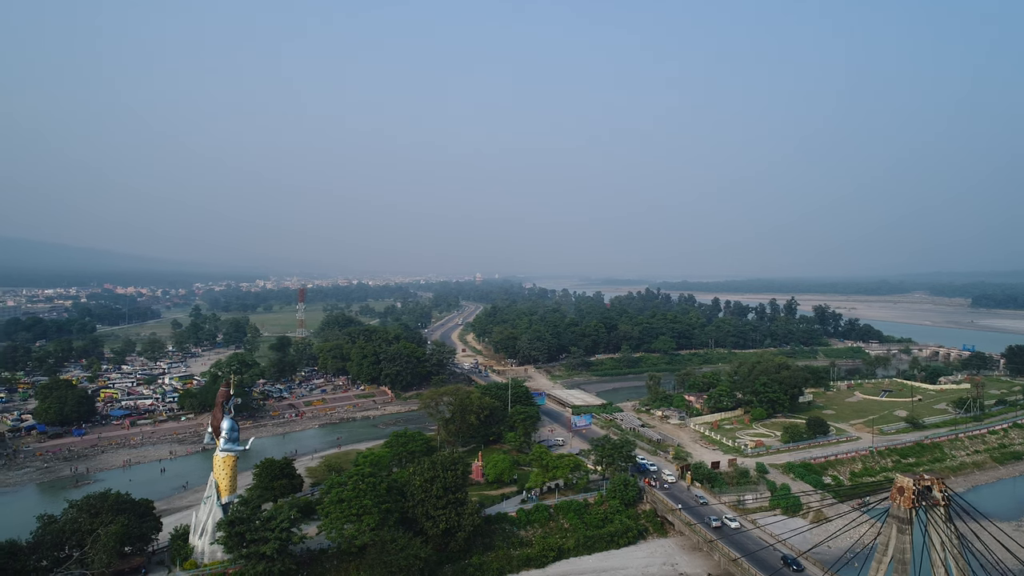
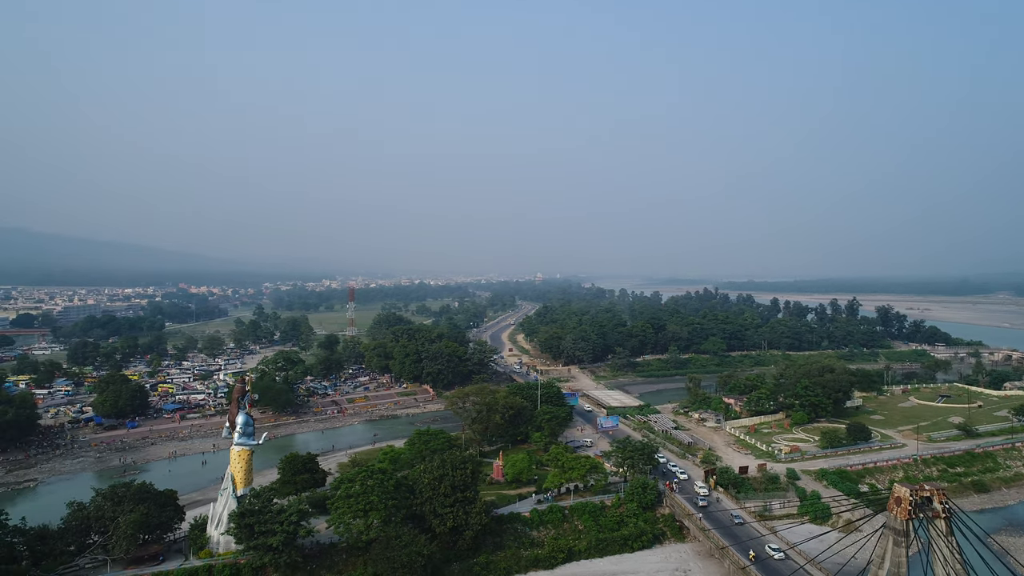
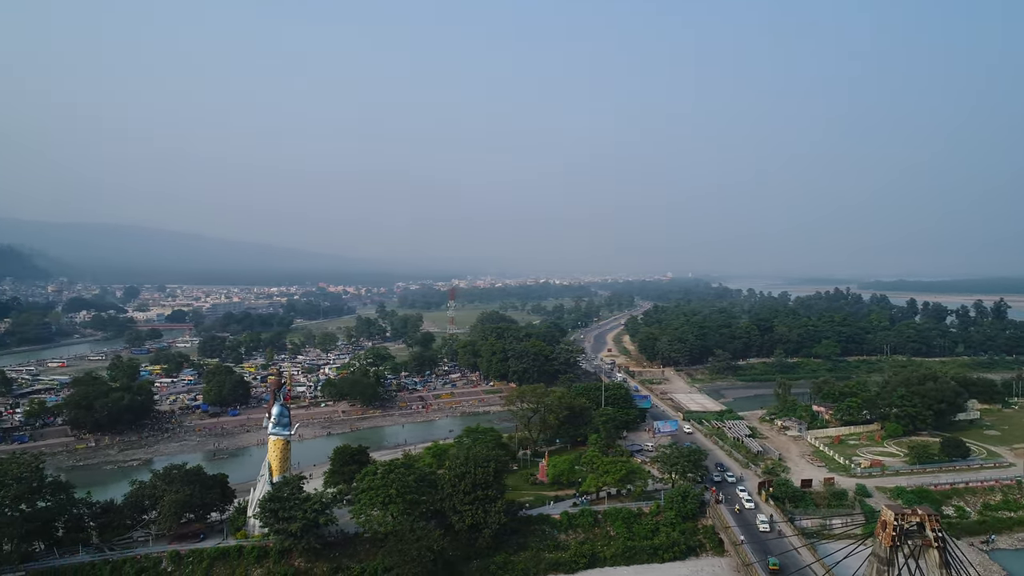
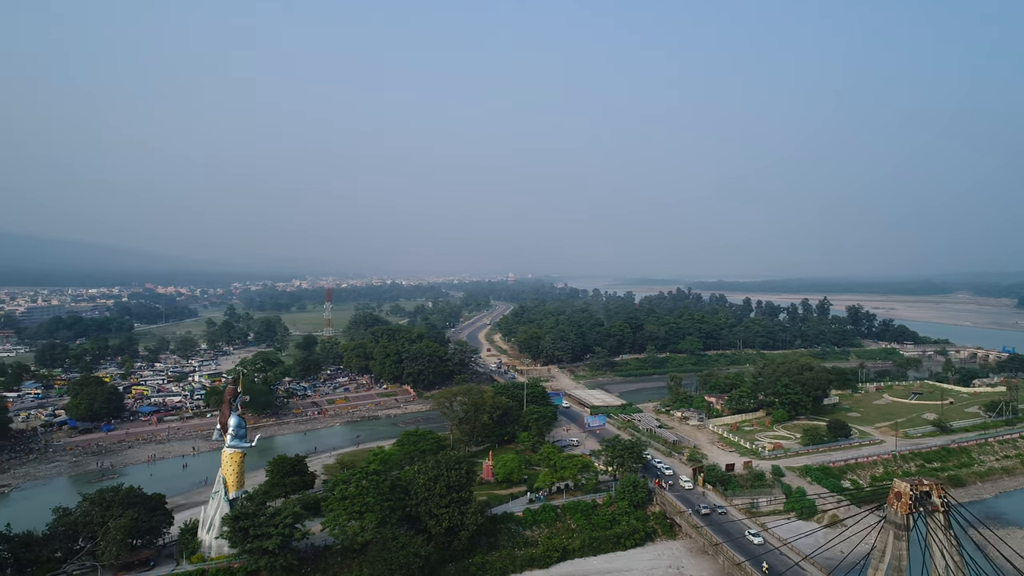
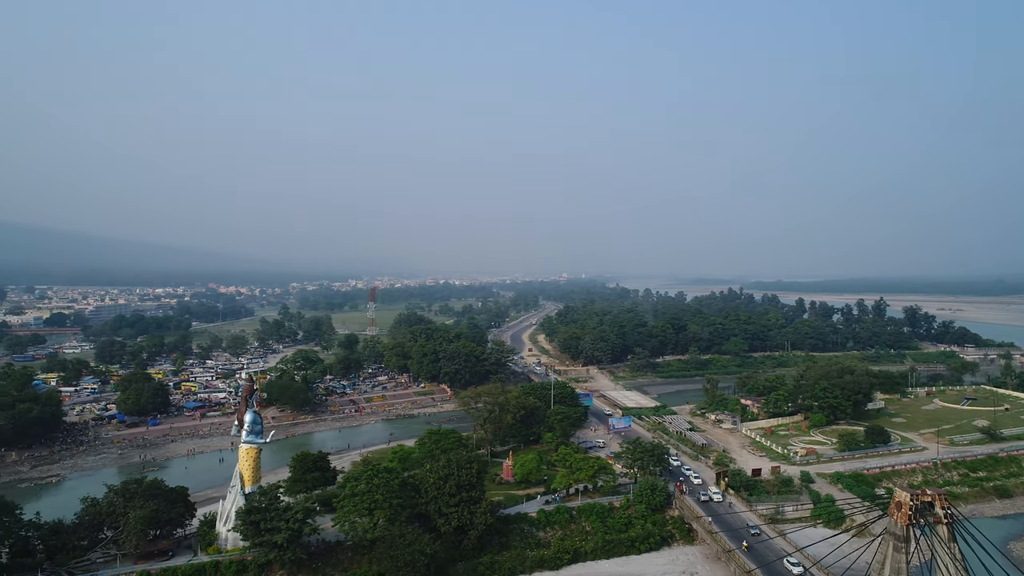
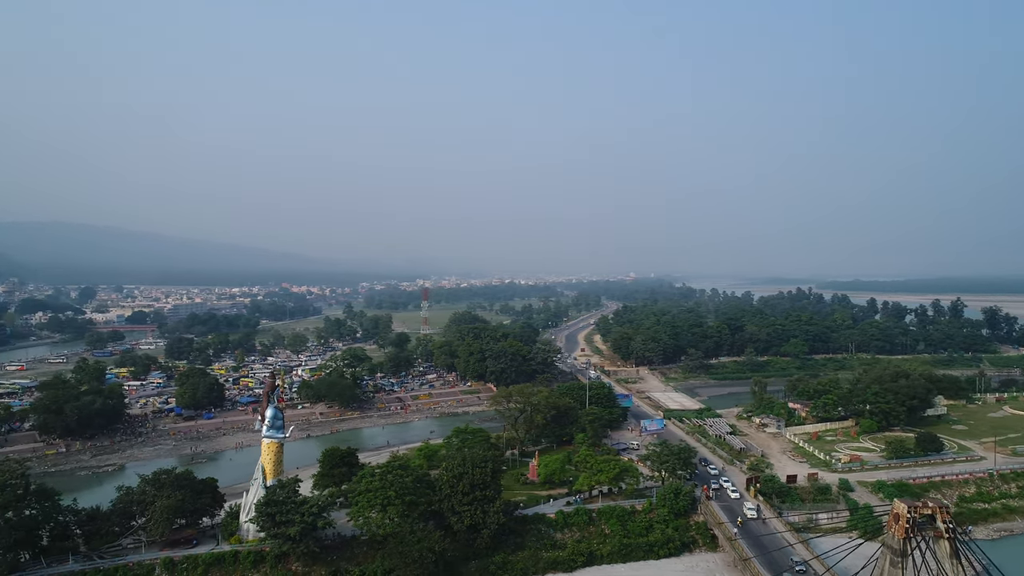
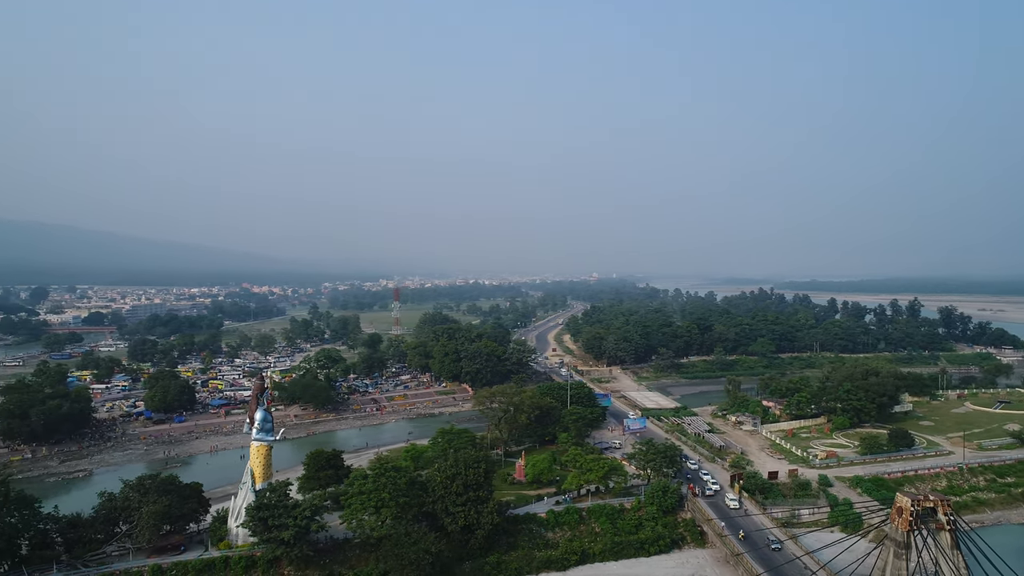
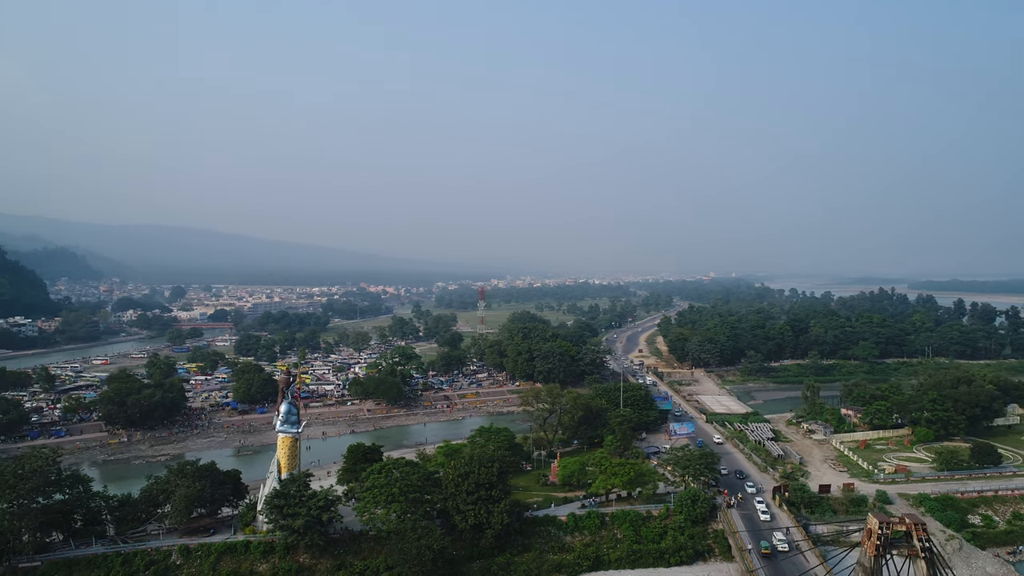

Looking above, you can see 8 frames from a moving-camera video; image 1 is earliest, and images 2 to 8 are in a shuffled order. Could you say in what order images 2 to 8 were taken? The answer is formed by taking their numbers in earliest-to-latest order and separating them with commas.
4, 2, 5, 7, 6, 3, 8
